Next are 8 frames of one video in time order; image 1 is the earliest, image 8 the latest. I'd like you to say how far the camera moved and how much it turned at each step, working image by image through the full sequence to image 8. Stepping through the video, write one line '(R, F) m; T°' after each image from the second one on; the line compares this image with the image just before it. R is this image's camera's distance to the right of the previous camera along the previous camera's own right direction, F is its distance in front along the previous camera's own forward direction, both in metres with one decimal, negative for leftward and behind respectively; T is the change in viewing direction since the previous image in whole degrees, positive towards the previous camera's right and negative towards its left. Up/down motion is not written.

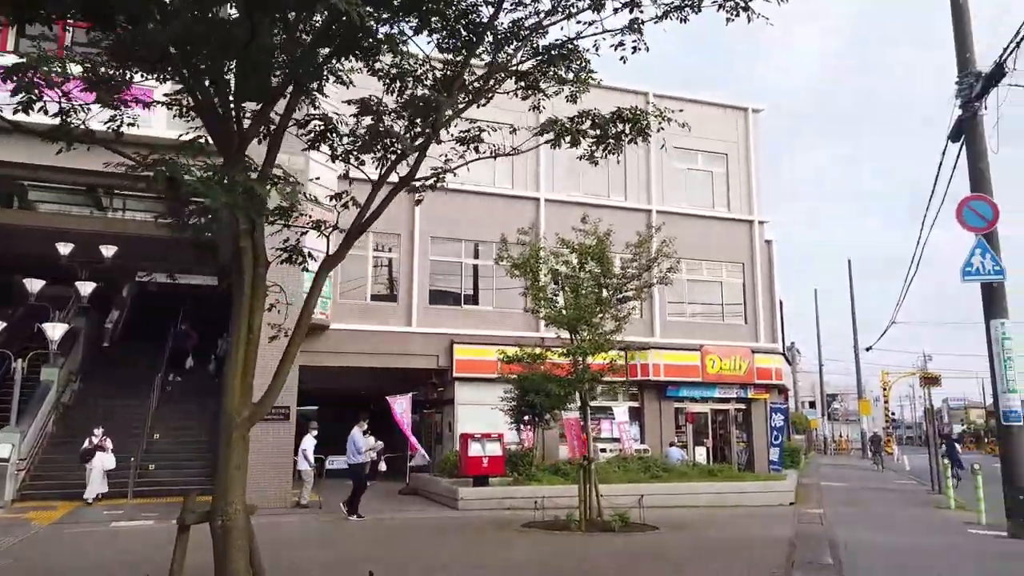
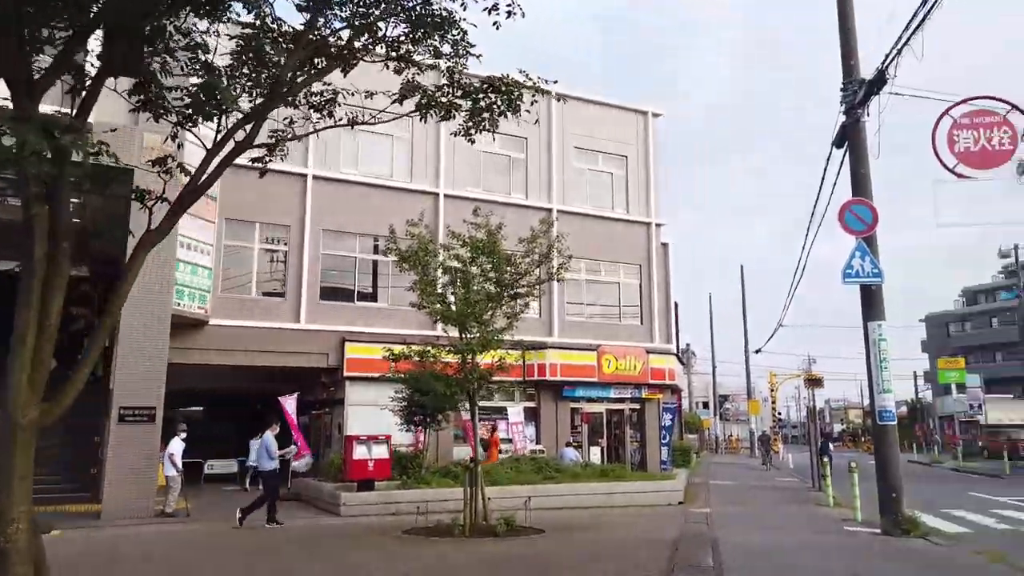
(+0.3, +0.4) m; +7°
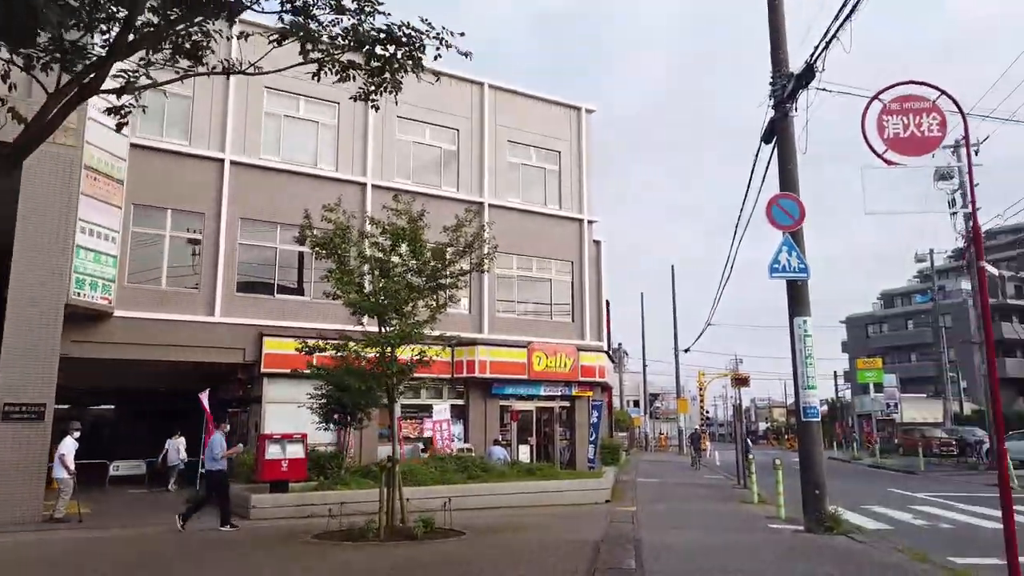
(+0.2, +0.5) m; +5°
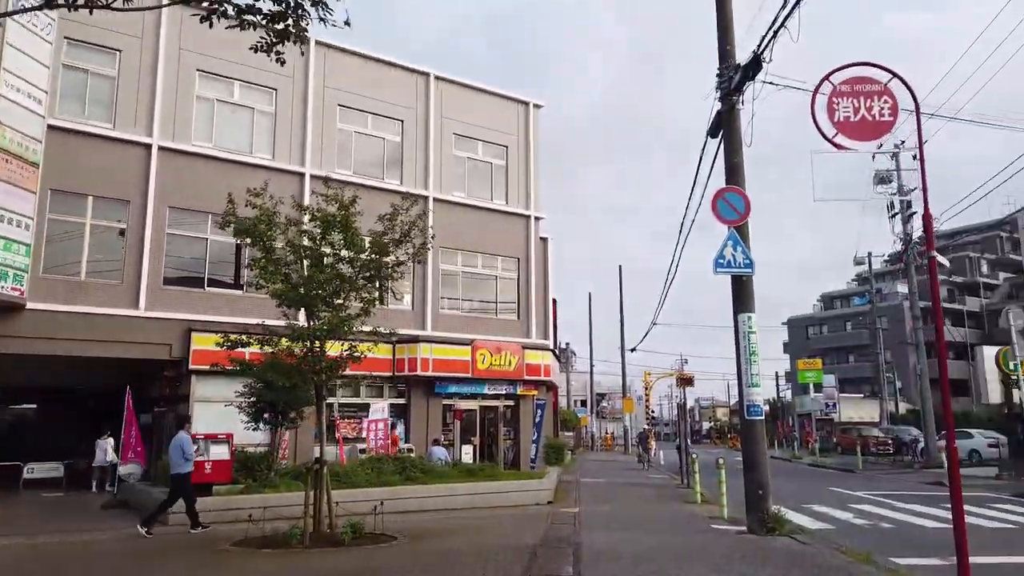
(+0.2, +0.5) m; +4°
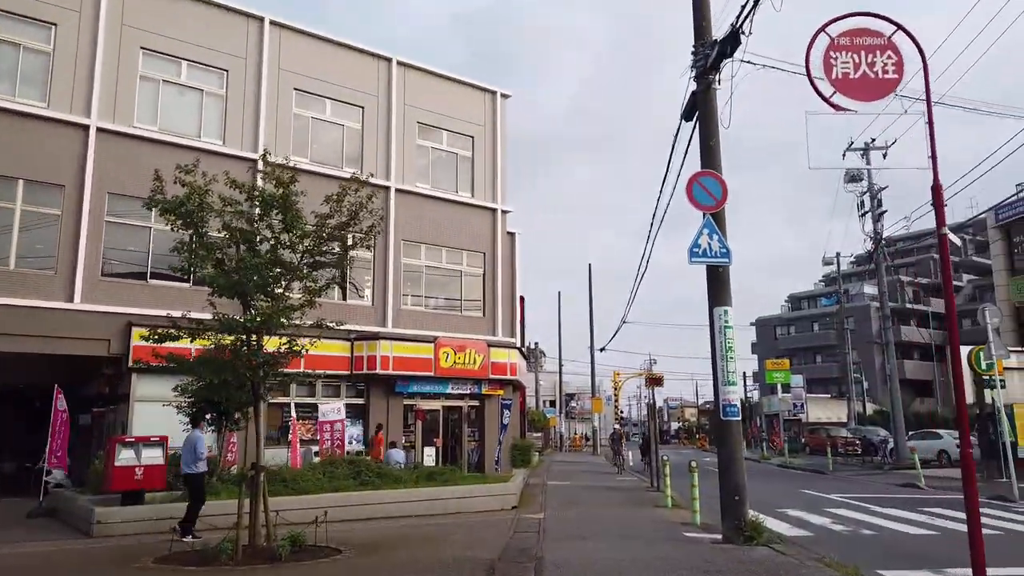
(+0.1, +0.8) m; +2°
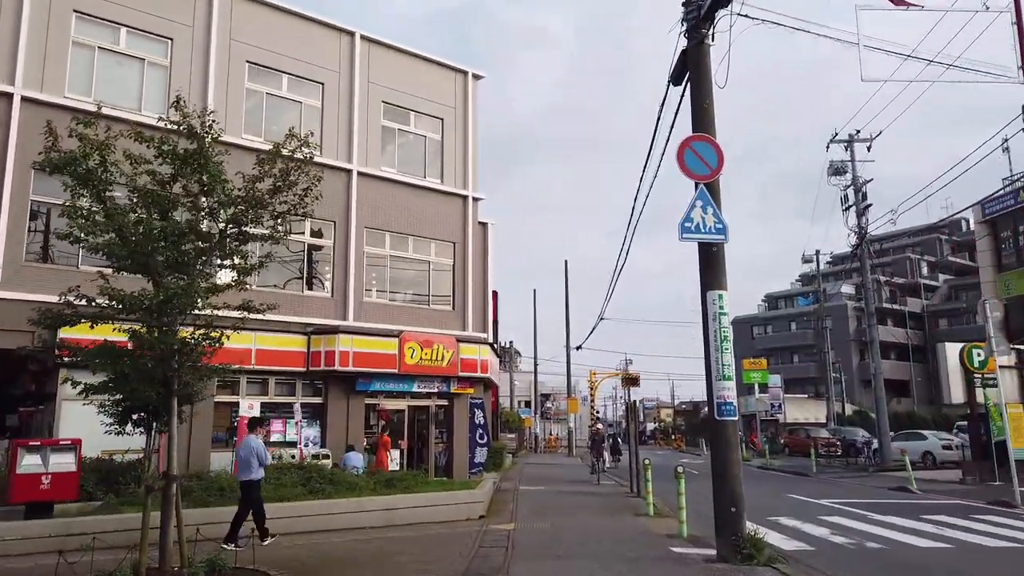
(+0.1, +1.3) m; +2°
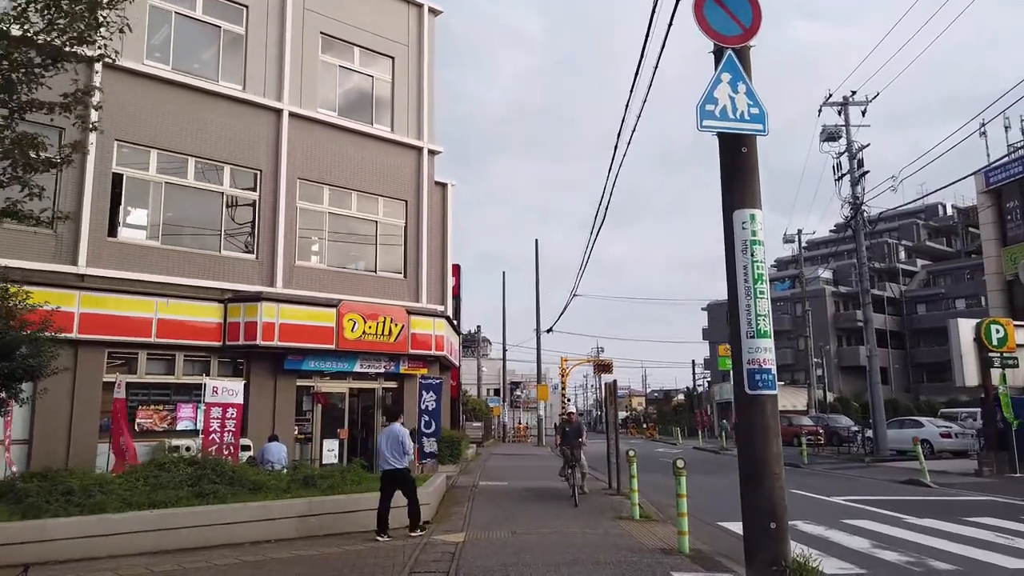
(+0.3, +2.8) m; +2°
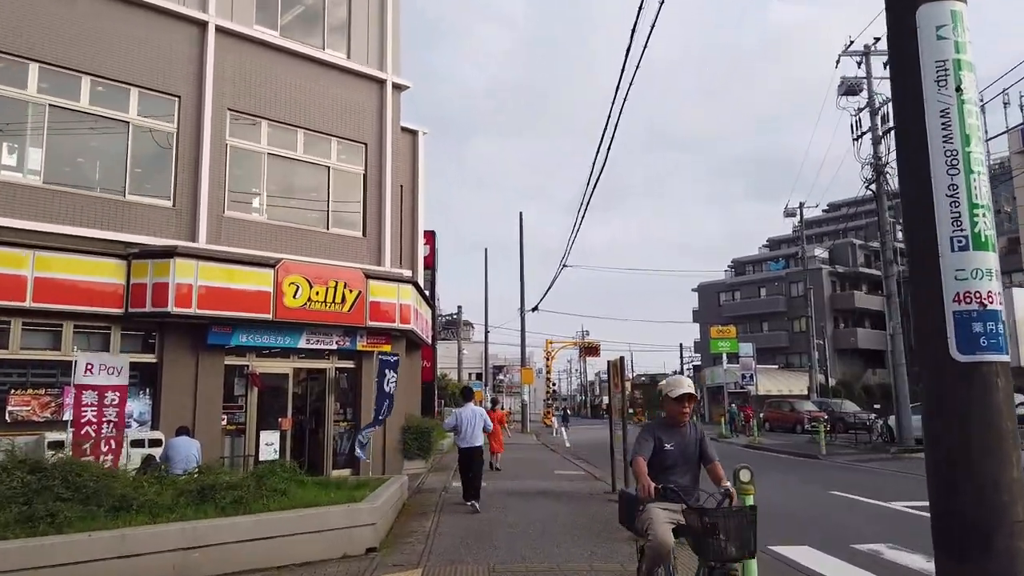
(0.0, +3.0) m; +1°
